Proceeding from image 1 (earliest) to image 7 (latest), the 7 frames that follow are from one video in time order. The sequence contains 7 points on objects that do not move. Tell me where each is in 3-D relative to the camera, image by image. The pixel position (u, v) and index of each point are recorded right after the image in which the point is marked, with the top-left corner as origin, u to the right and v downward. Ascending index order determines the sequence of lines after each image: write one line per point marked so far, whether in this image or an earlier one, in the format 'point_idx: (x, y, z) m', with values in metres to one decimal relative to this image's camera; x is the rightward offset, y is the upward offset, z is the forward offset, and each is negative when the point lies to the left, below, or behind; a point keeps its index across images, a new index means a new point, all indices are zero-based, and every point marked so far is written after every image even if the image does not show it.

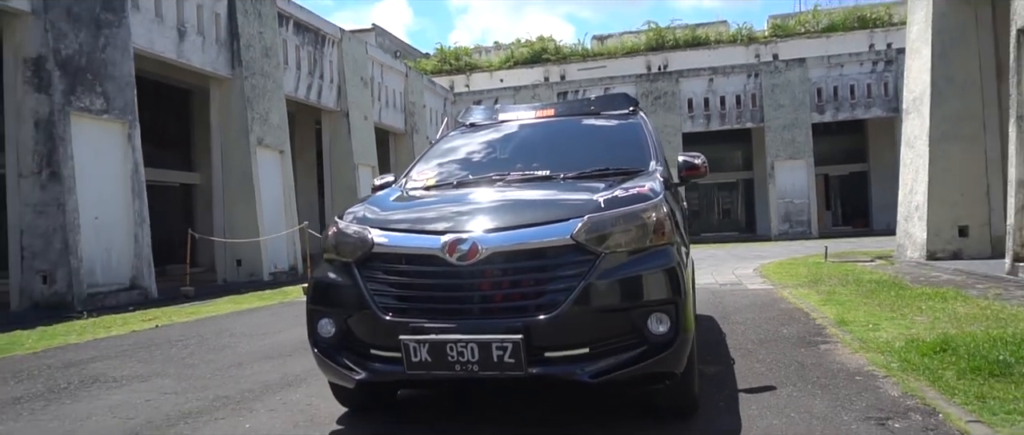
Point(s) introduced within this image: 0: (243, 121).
0: (-6.7, +2.4, +17.7) m
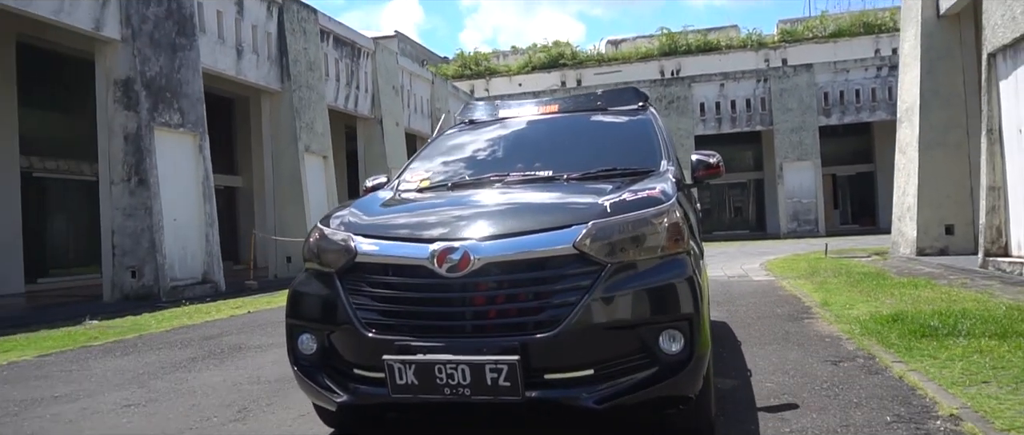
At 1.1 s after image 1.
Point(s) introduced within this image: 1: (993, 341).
0: (-6.0, +2.4, +19.4) m
1: (+3.7, -0.9, +5.5) m
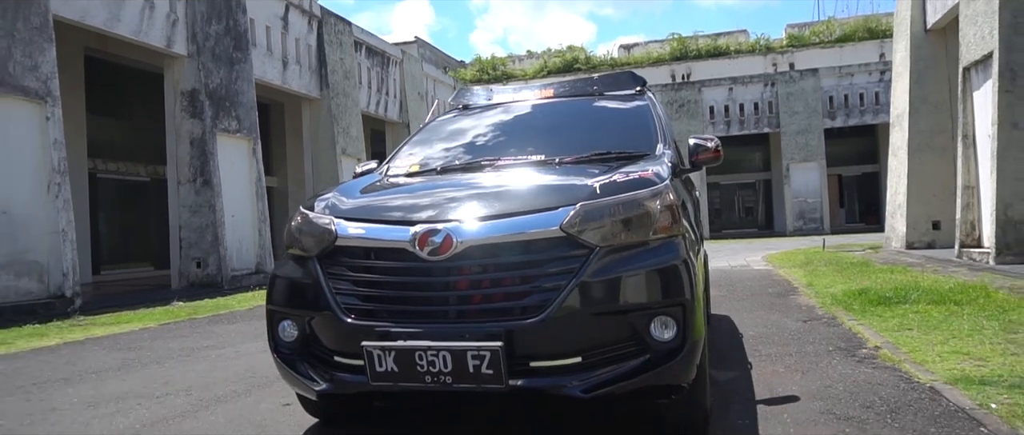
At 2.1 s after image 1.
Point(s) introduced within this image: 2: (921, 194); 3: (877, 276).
0: (-5.4, +2.5, +21.1) m
1: (+4.1, -0.8, +7.0) m
2: (+9.5, +0.6, +16.3) m
3: (+5.1, -0.8, +9.7) m
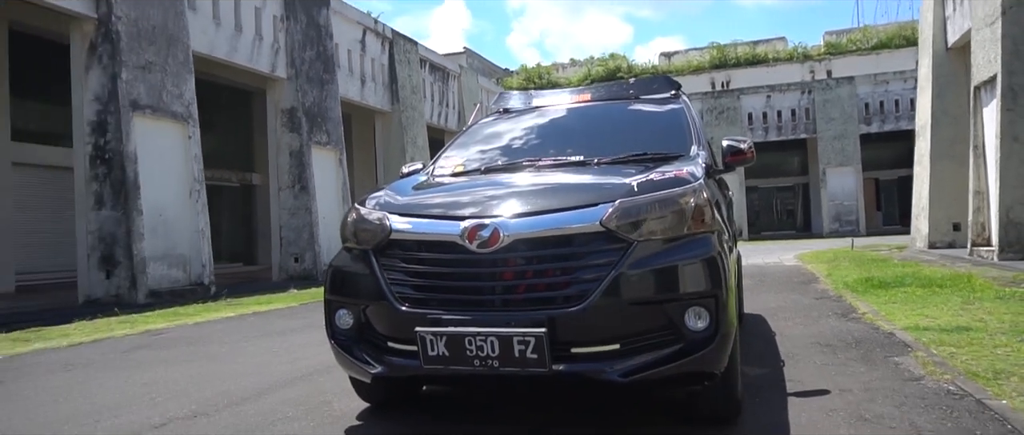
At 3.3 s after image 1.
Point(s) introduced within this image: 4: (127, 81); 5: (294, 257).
0: (-3.7, +2.4, +23.4) m
1: (+5.1, -0.9, +8.9) m
2: (+10.9, +0.5, +17.9) m
3: (+6.2, -0.8, +11.5) m
4: (-7.0, +2.5, +12.9) m
5: (-5.6, -1.0, +18.0) m
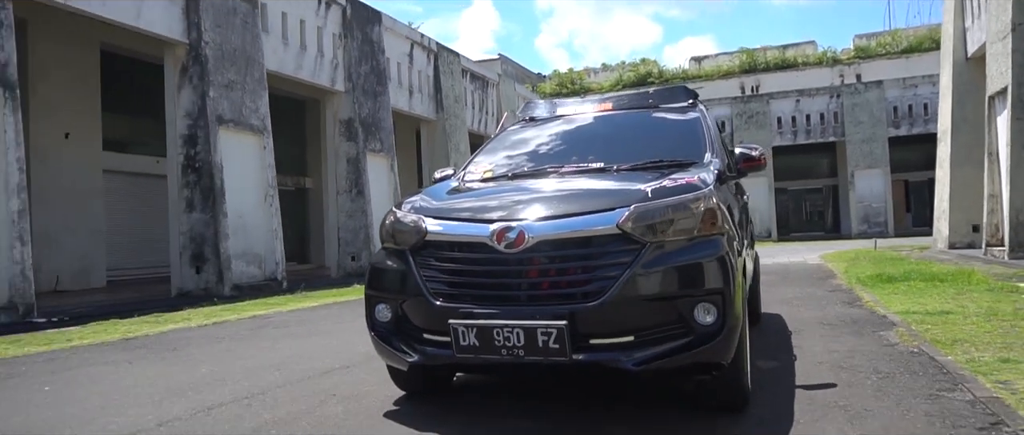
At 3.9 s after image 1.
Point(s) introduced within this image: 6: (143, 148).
0: (-2.4, +2.4, +24.9) m
1: (+5.8, -0.9, +10.0) m
2: (+12.0, +0.4, +18.8) m
3: (+7.0, -0.9, +12.6) m
4: (-6.1, +2.5, +14.5) m
5: (-4.5, -1.1, +19.6) m
6: (-10.3, +1.9, +19.5) m
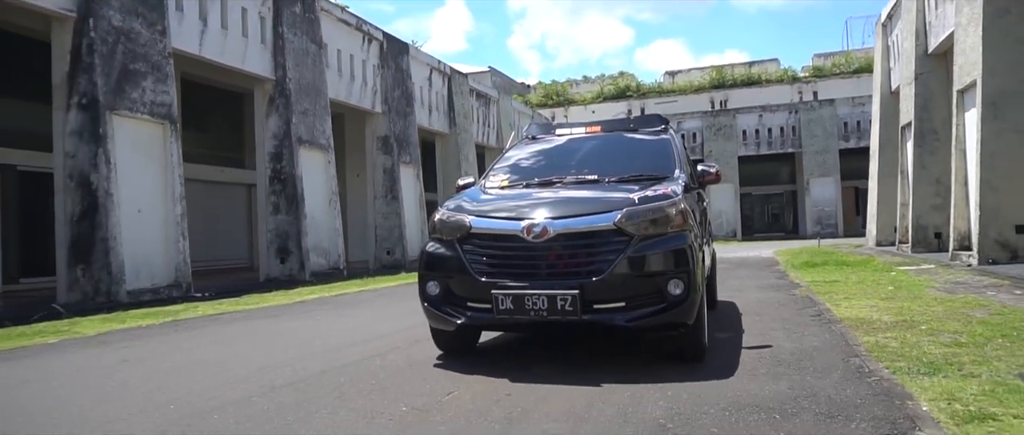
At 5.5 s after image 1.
0: (-2.2, +2.3, +28.7) m
1: (+6.5, -1.0, +14.2) m
2: (+12.3, +0.3, +23.2) m
3: (+7.6, -1.0, +16.8) m
4: (-5.6, +2.4, +18.2) m
5: (-4.2, -1.1, +23.4) m
6: (-9.9, +1.9, +23.0) m
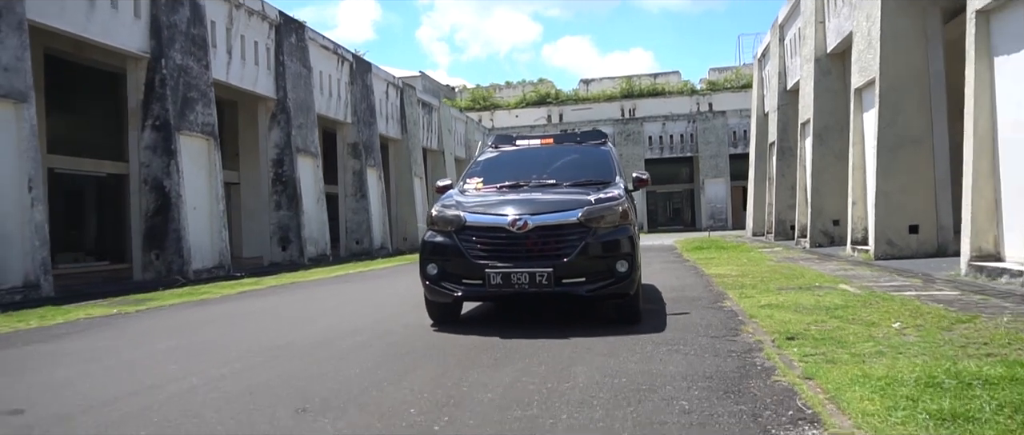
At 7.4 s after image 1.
0: (-4.8, +2.5, +32.9) m
1: (+5.6, -0.9, +19.6) m
2: (+10.3, +0.5, +29.2) m
3: (+6.4, -0.8, +22.3) m
4: (-6.8, +2.6, +22.0) m
5: (-6.1, -0.9, +27.3) m
6: (-11.8, +2.1, +26.3) m
